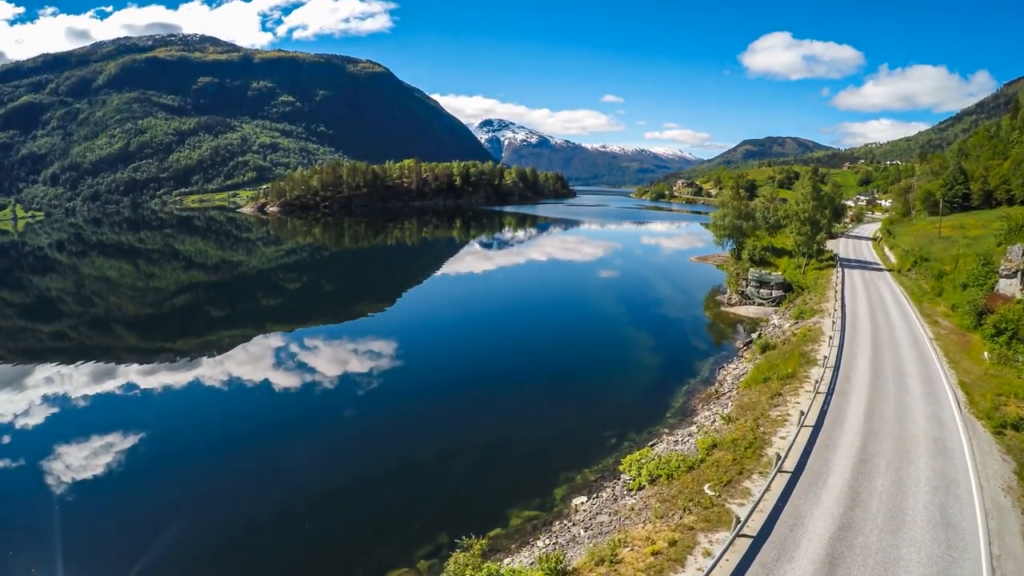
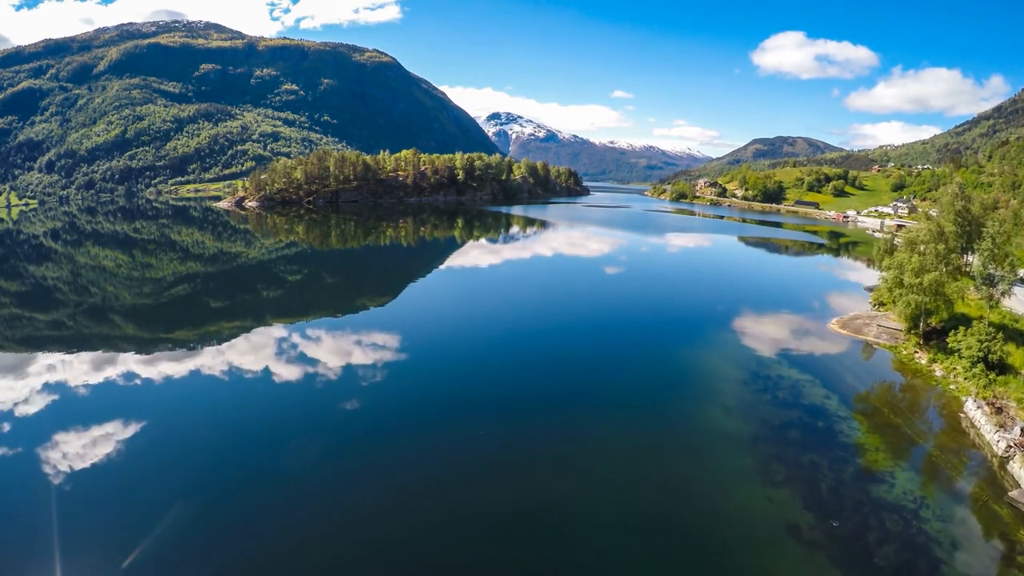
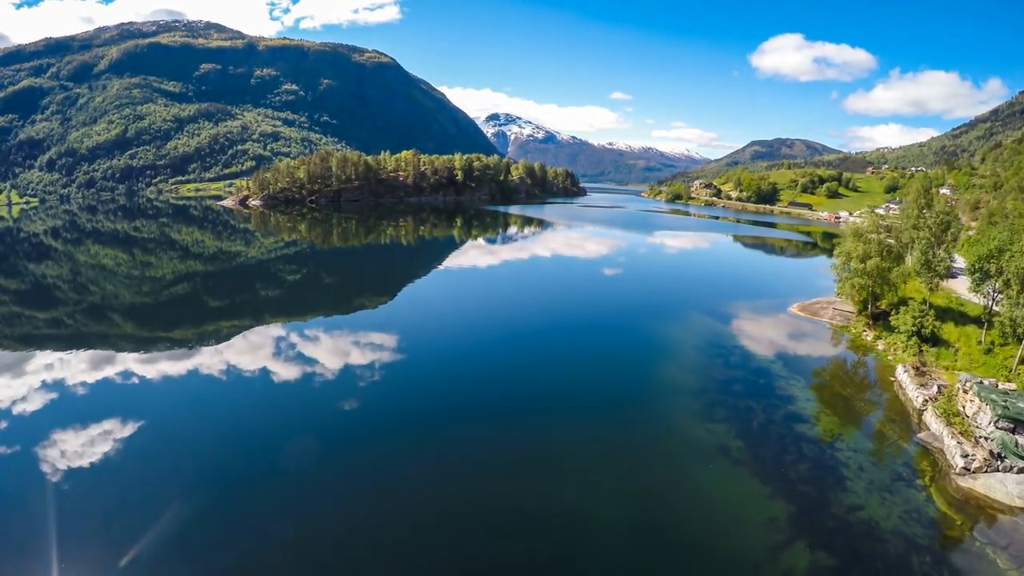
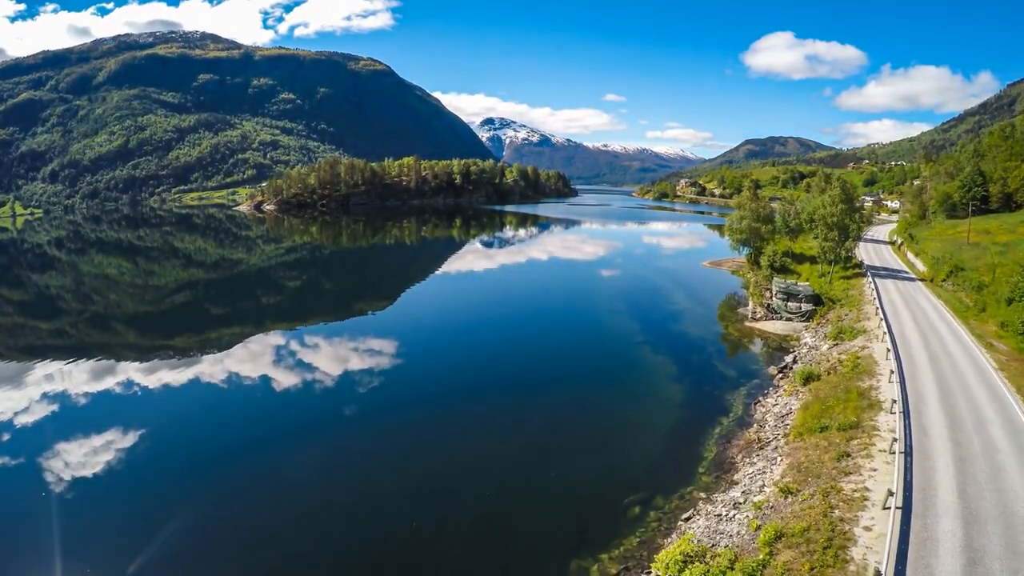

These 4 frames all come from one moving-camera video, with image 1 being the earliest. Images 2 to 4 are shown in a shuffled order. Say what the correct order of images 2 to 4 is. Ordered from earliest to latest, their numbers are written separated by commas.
4, 3, 2
